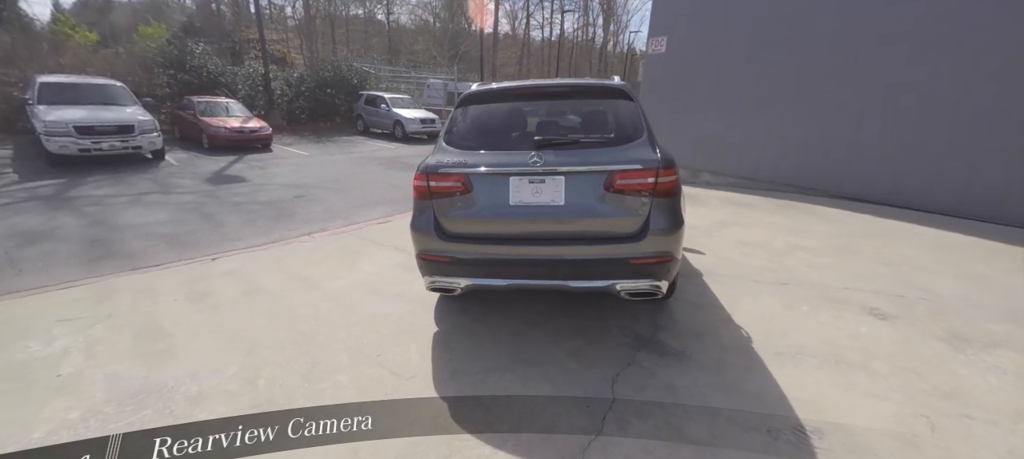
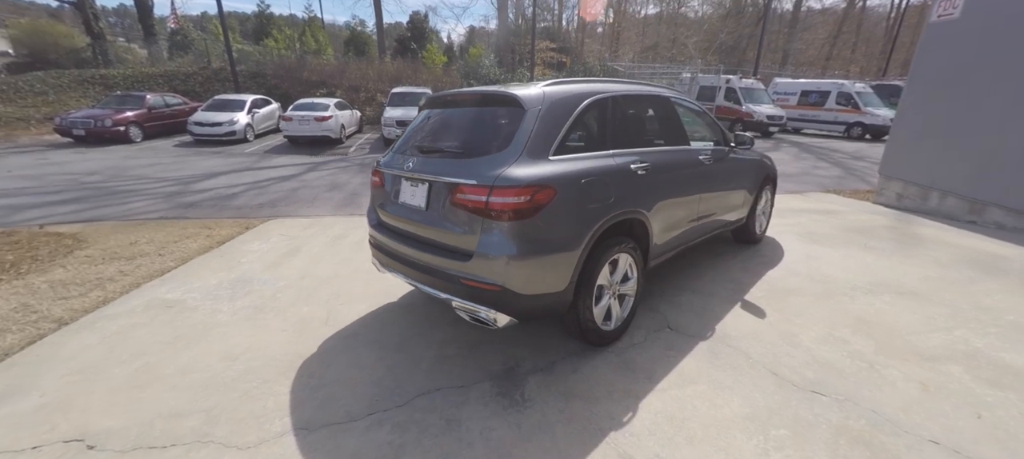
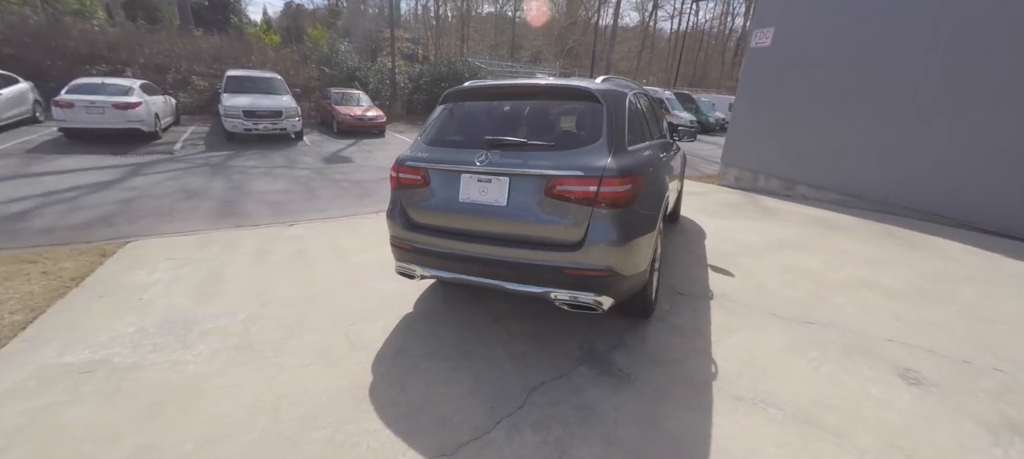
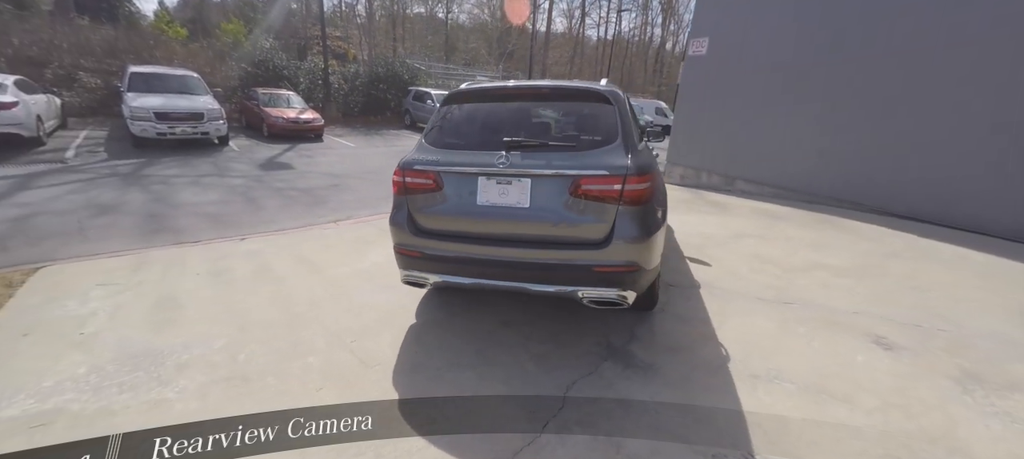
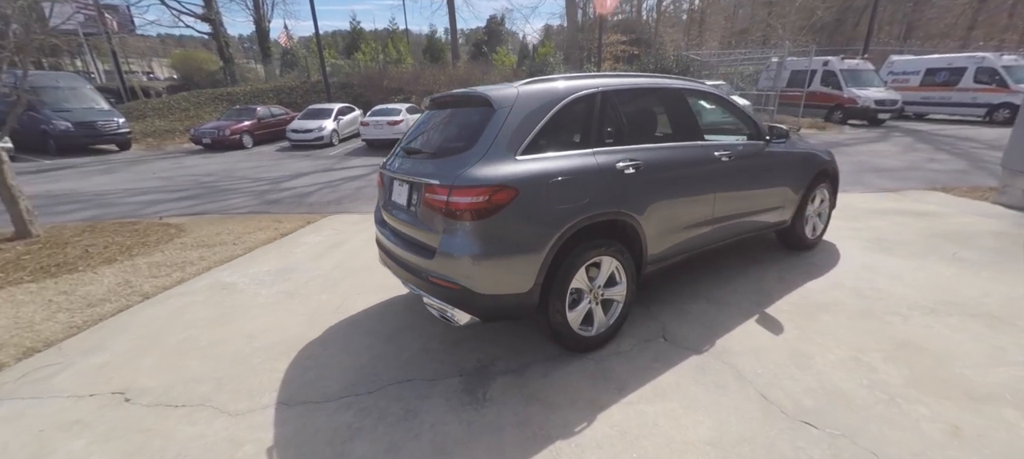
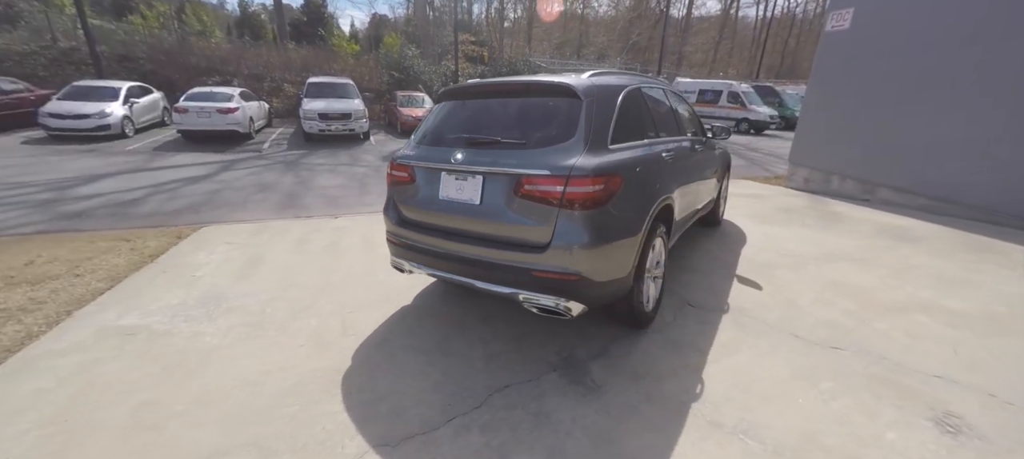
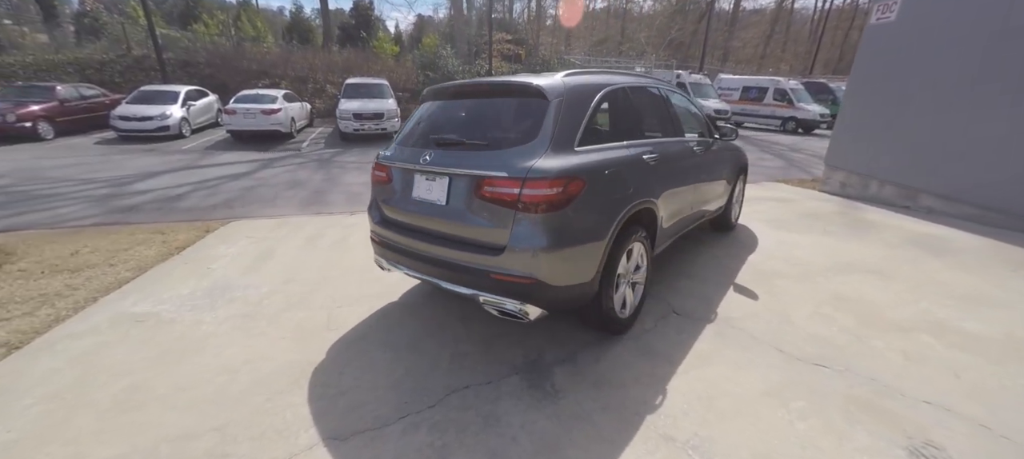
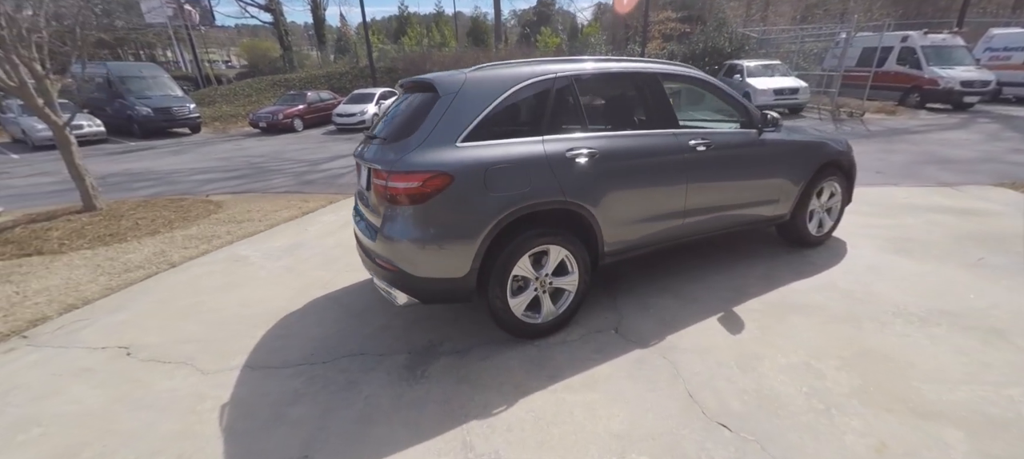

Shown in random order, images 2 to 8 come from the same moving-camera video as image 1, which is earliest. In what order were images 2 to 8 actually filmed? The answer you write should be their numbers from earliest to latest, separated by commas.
4, 3, 6, 7, 2, 5, 8
